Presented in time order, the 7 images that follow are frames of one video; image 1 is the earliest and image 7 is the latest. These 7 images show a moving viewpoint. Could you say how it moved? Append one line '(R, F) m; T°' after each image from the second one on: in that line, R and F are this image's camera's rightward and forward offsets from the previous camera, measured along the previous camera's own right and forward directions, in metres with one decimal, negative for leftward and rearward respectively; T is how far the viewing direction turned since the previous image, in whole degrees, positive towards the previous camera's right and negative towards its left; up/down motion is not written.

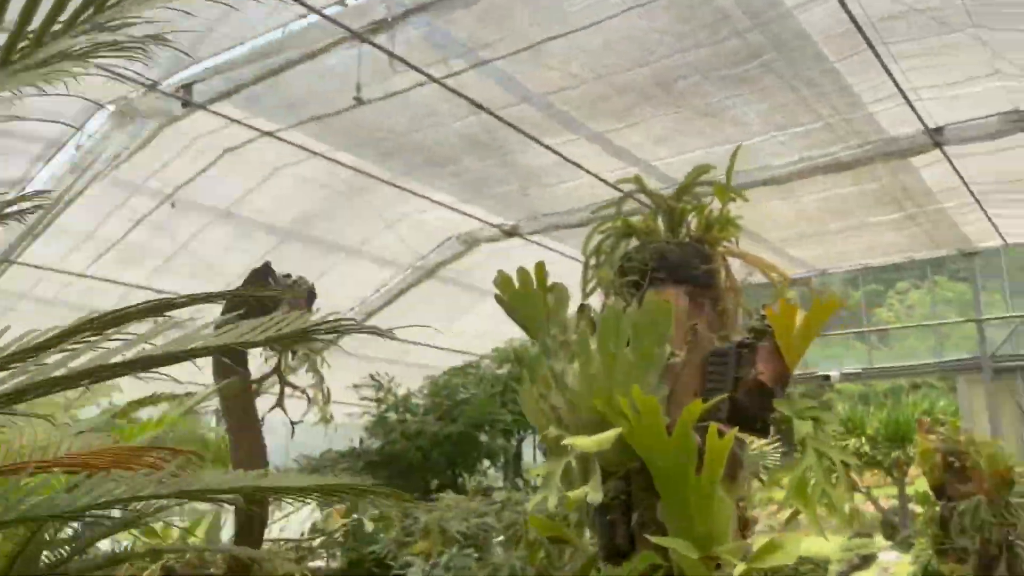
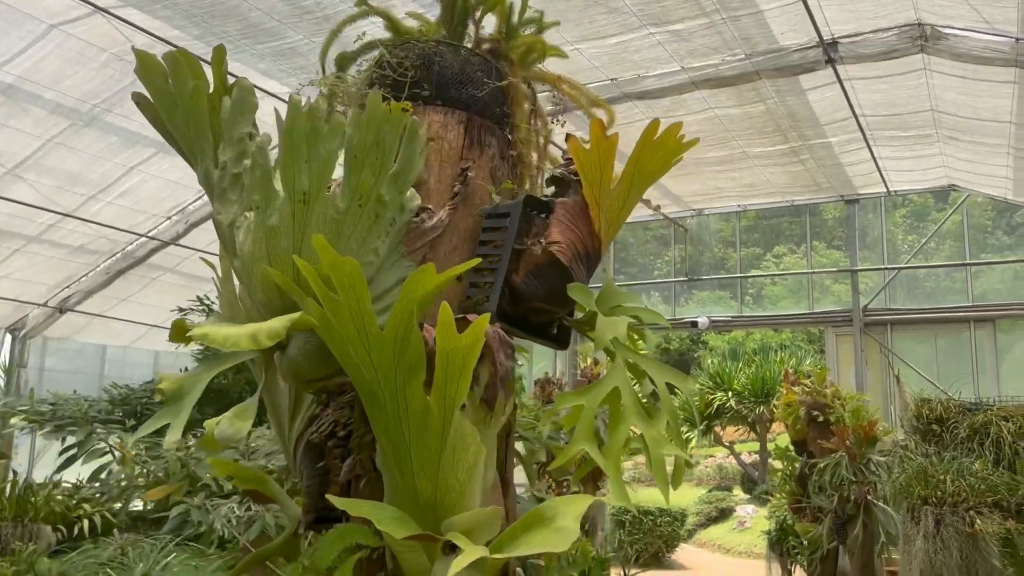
(+0.3, +0.6) m; +7°
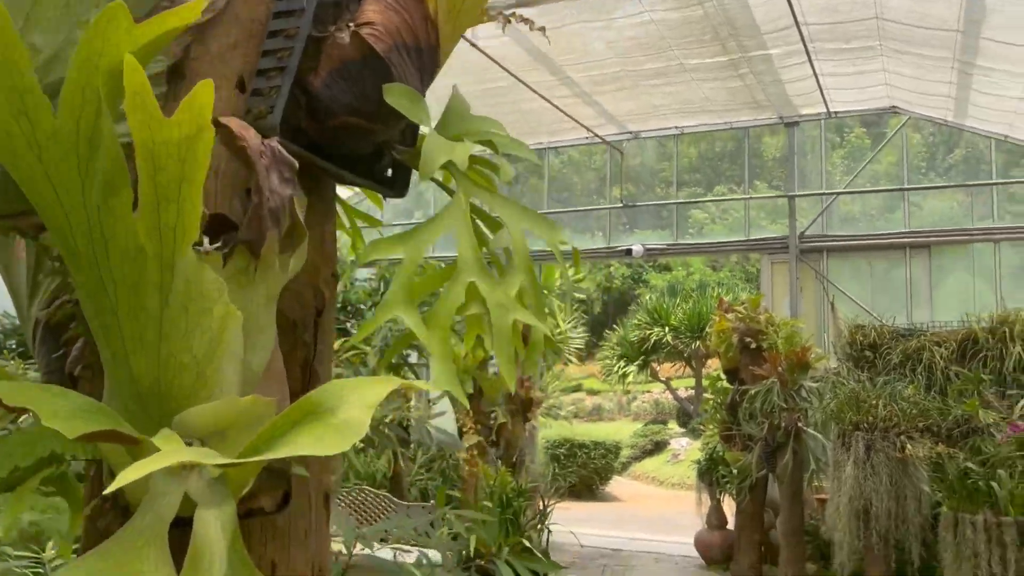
(+0.1, +0.3) m; +4°
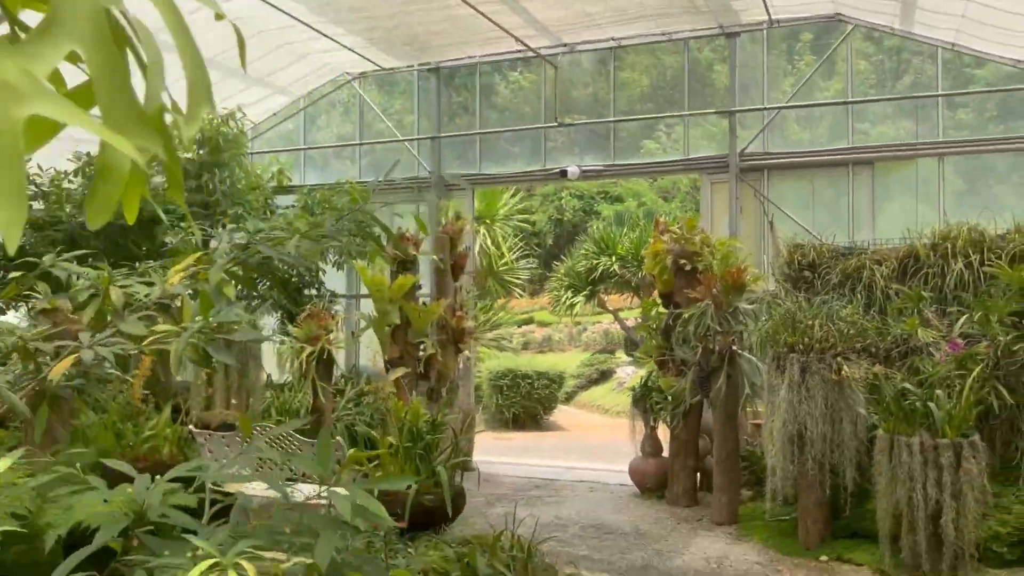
(+0.2, +0.3) m; +3°
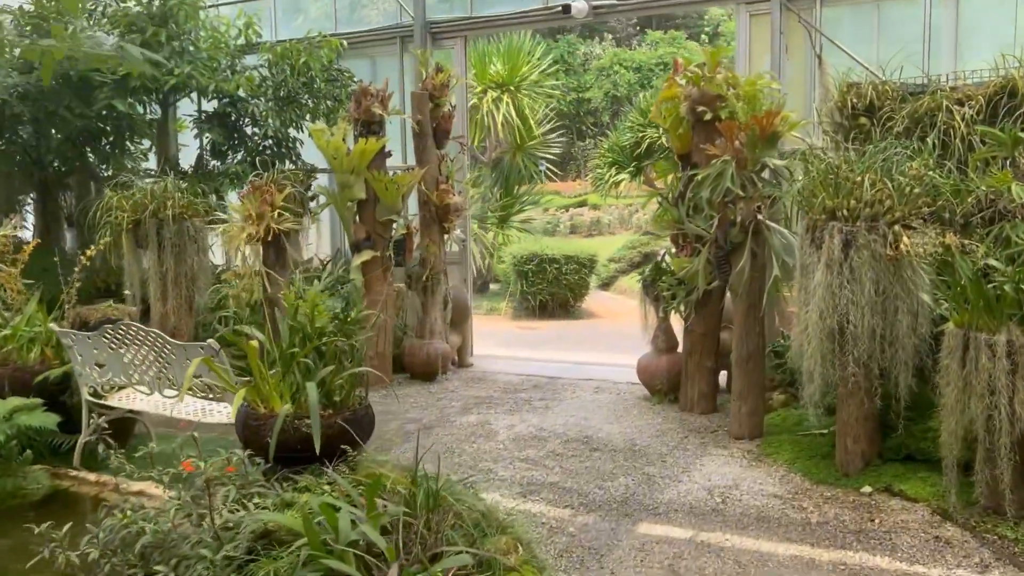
(+0.4, +0.9) m; -4°
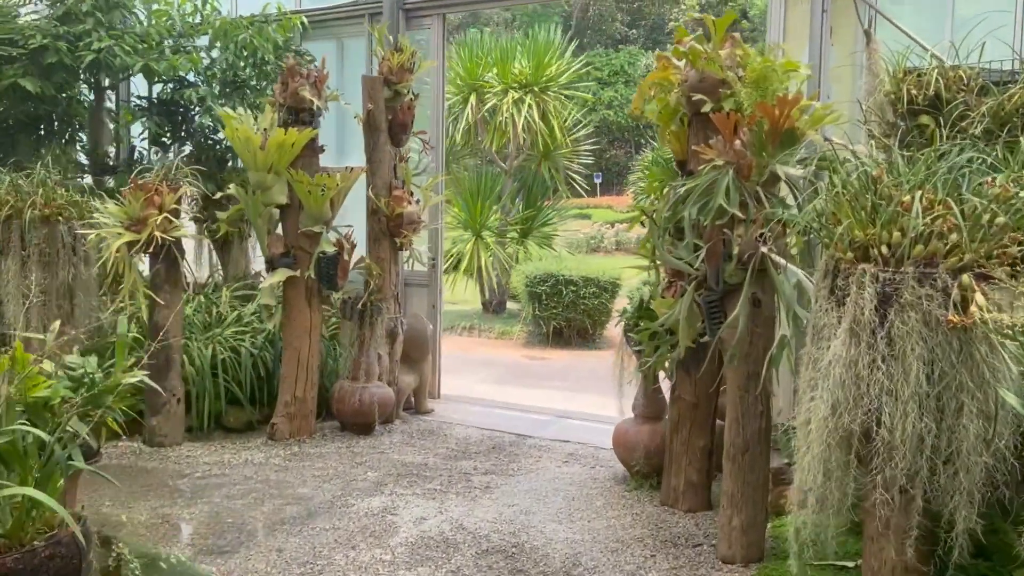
(+0.4, +0.9) m; -4°
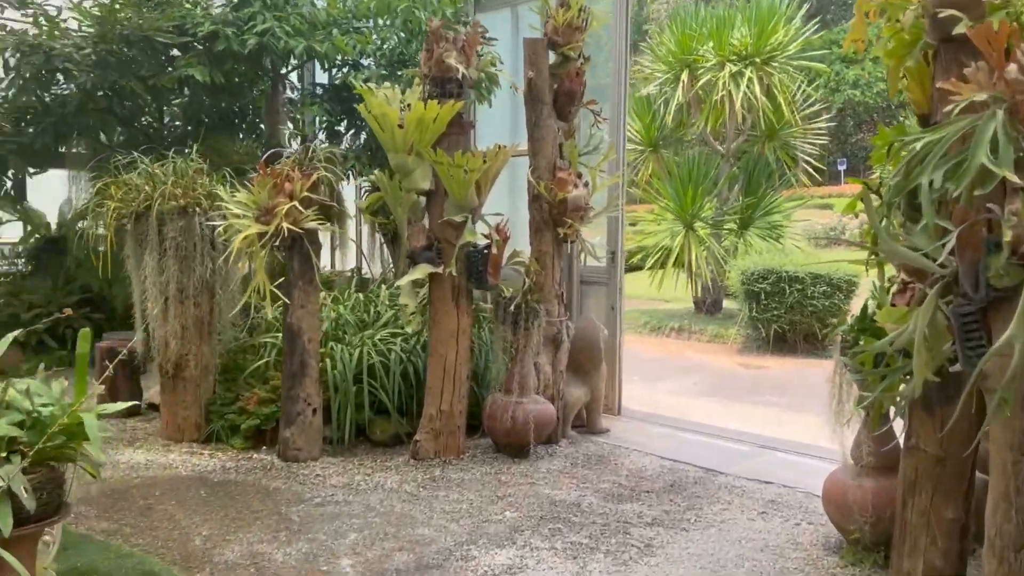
(+0.2, +0.6) m; -15°
